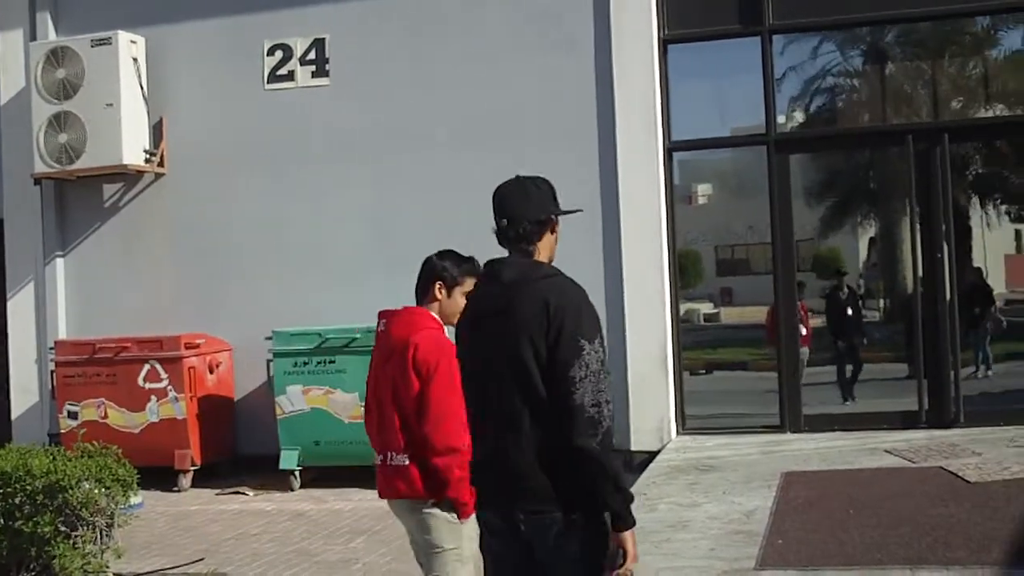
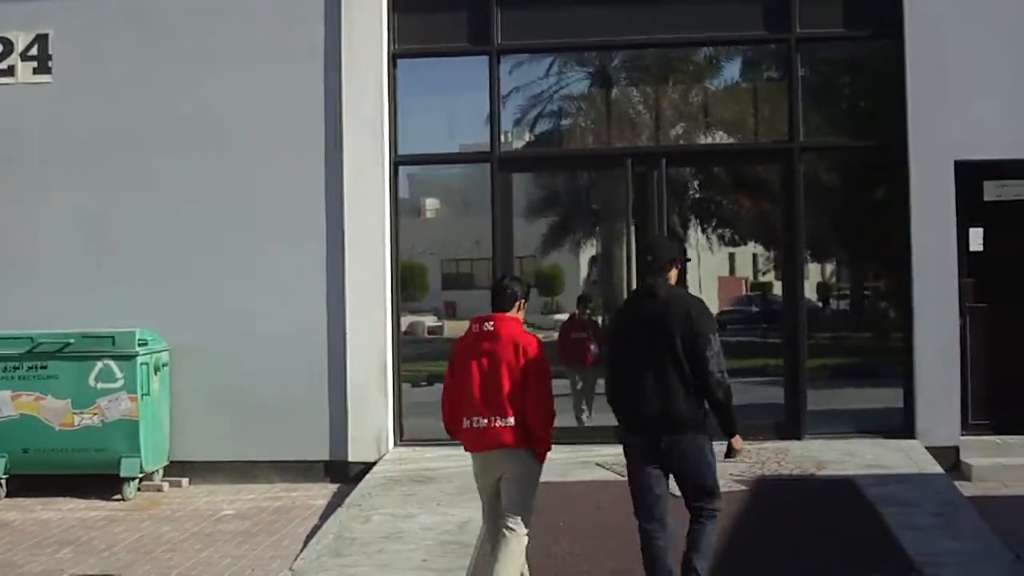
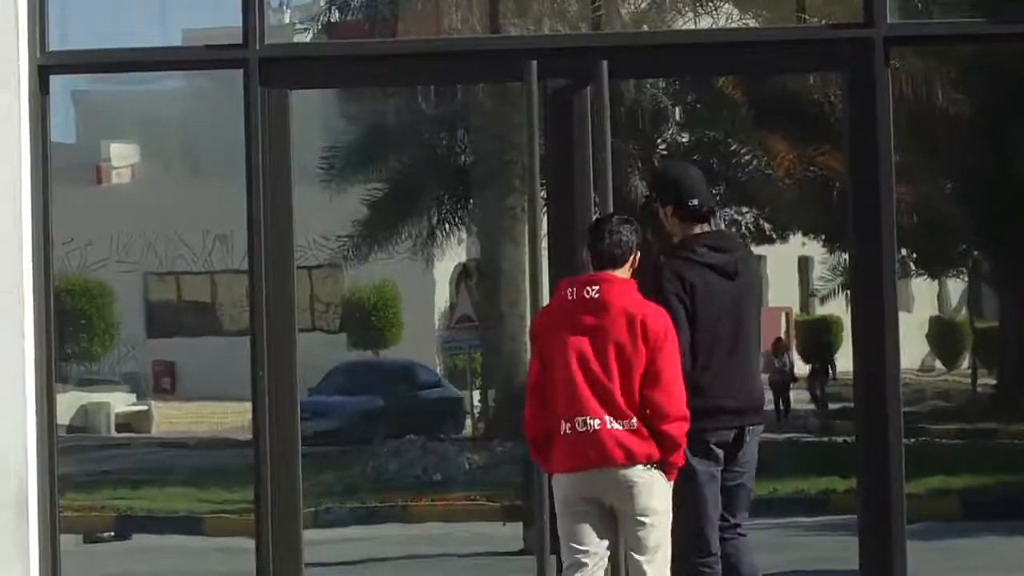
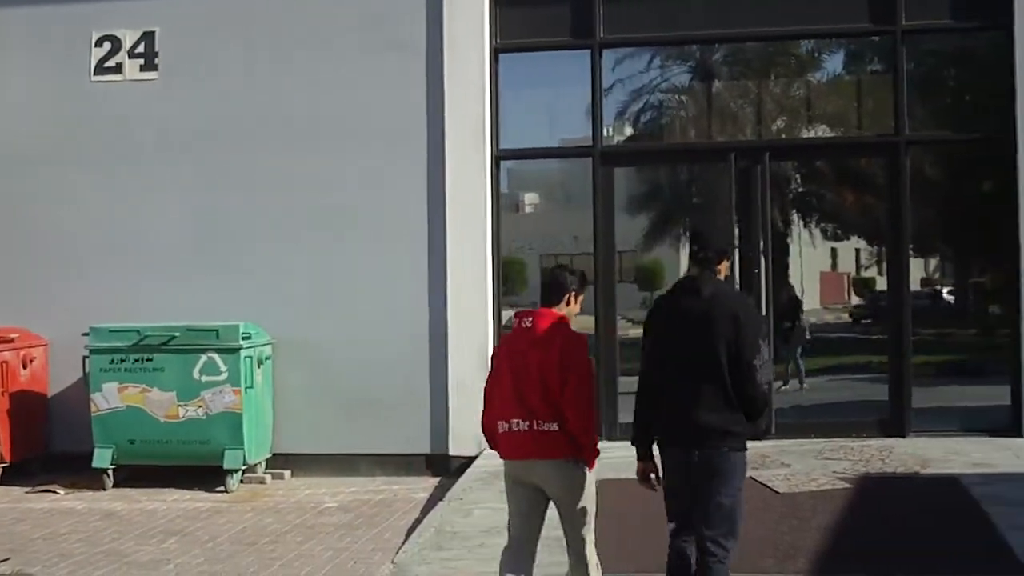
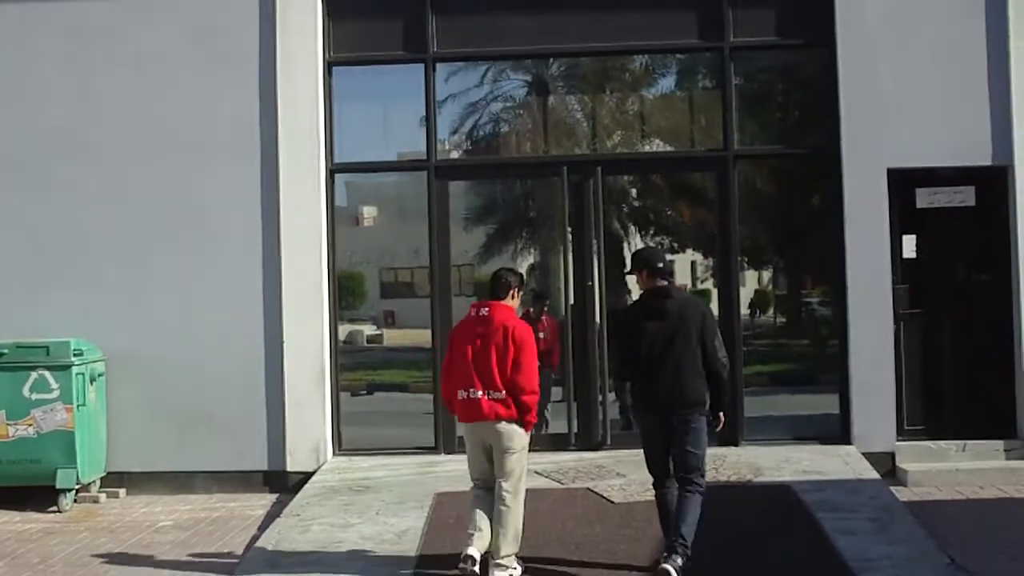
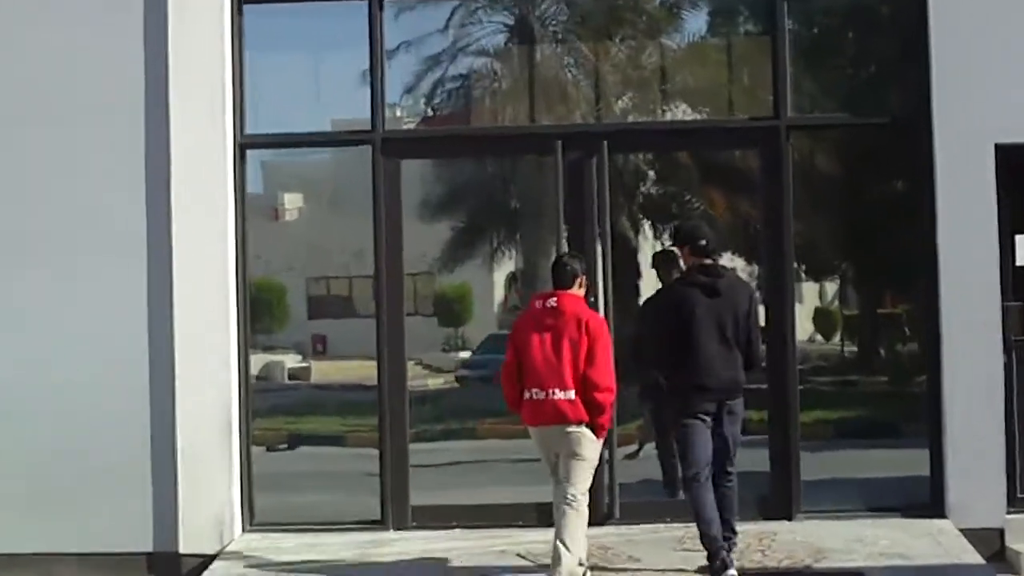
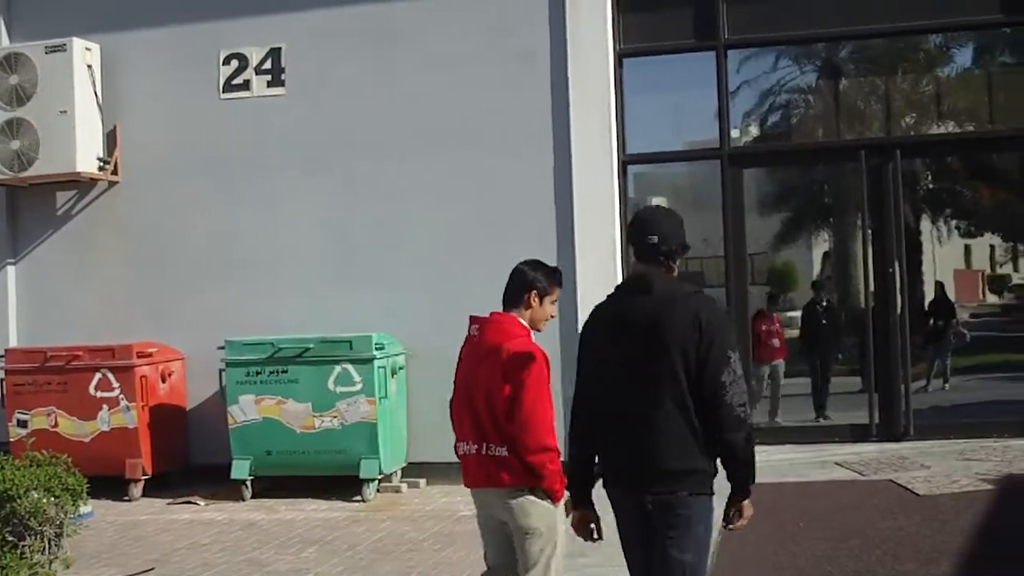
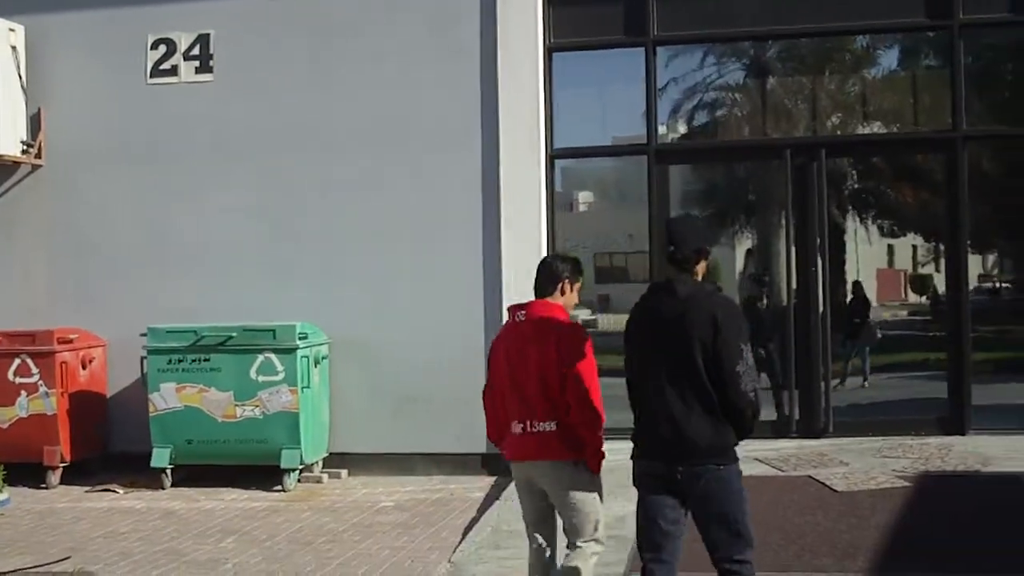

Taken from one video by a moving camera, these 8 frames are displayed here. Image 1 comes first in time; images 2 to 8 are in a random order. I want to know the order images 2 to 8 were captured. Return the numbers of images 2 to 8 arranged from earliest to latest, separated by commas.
7, 8, 4, 2, 5, 6, 3
